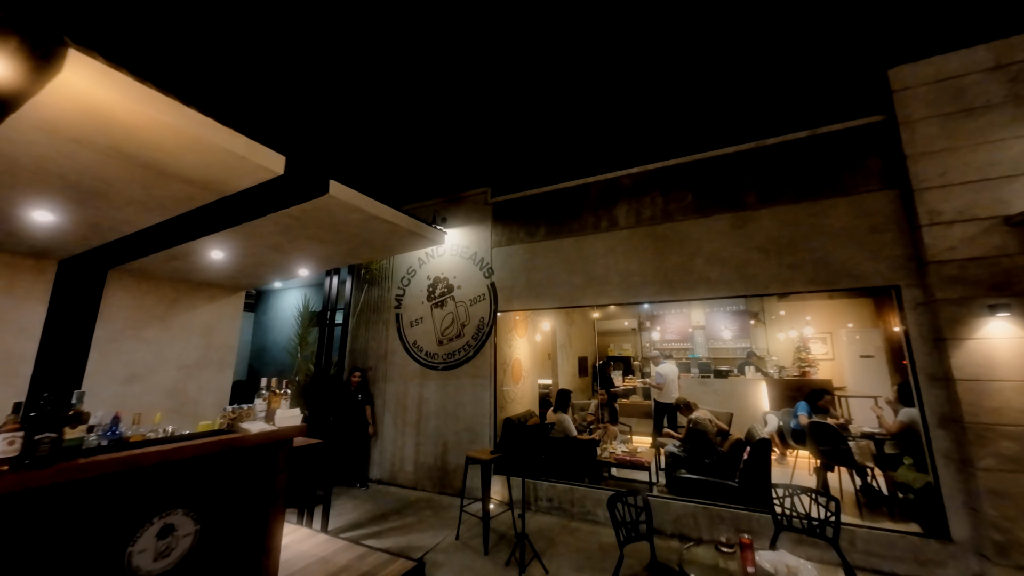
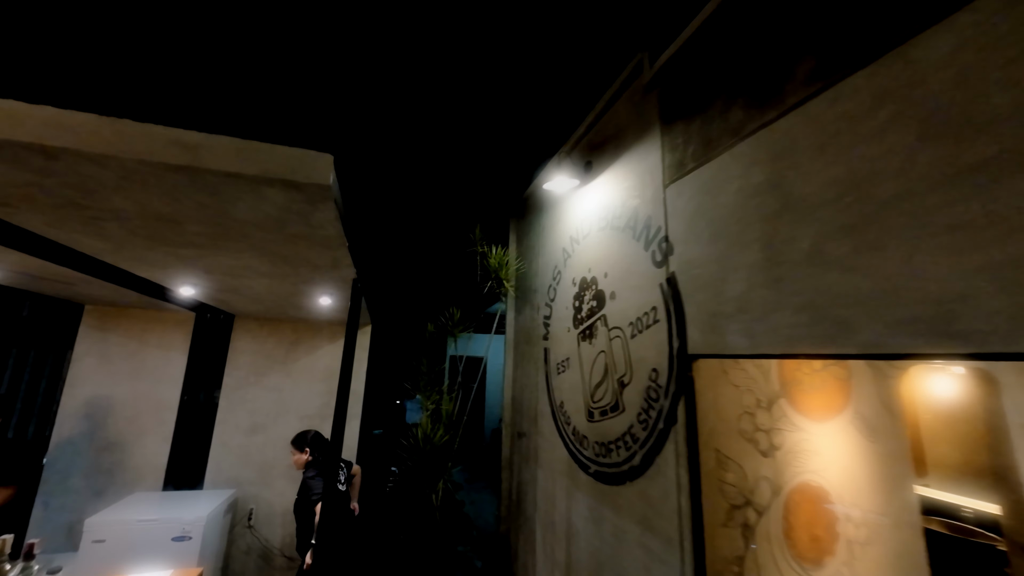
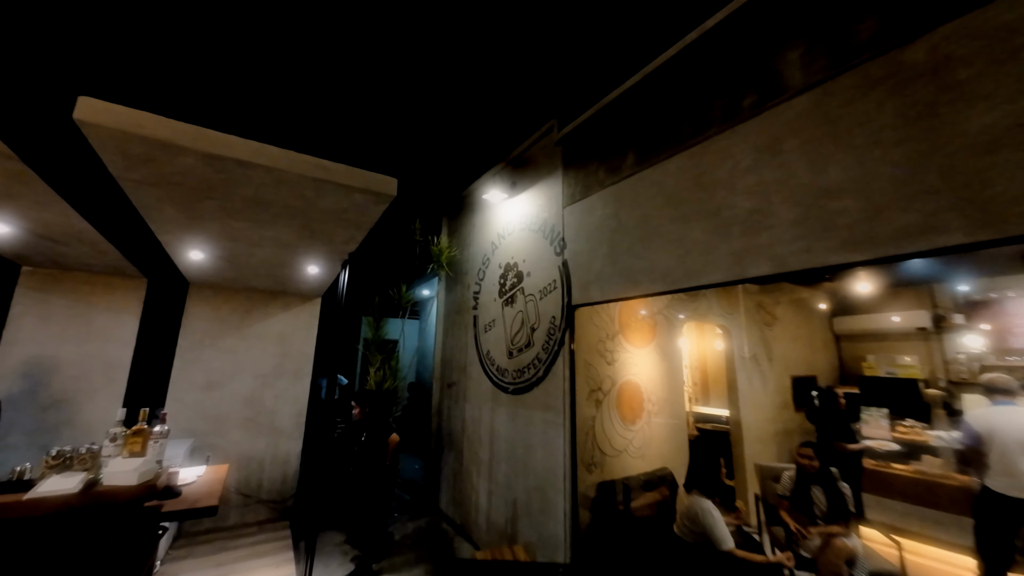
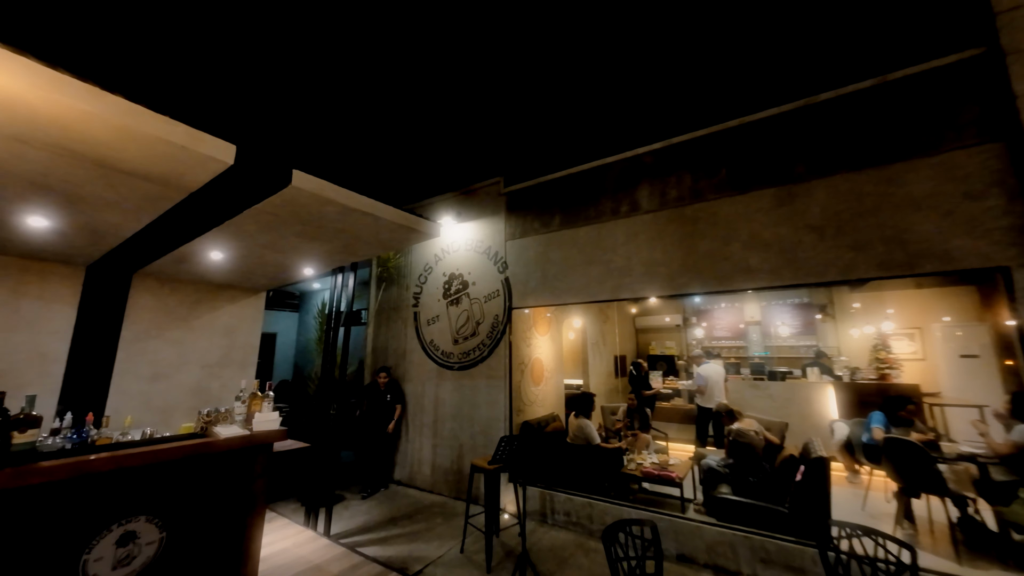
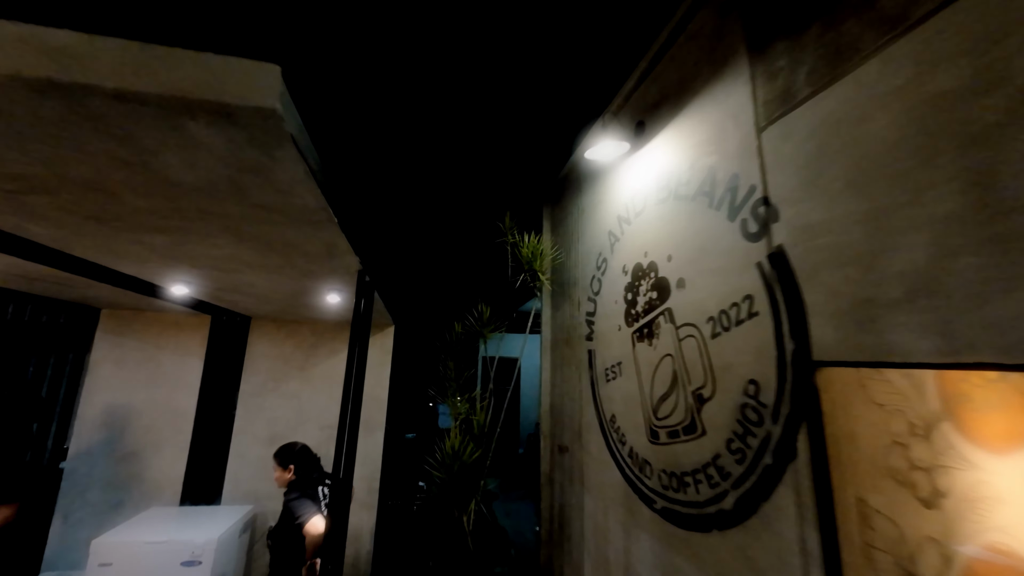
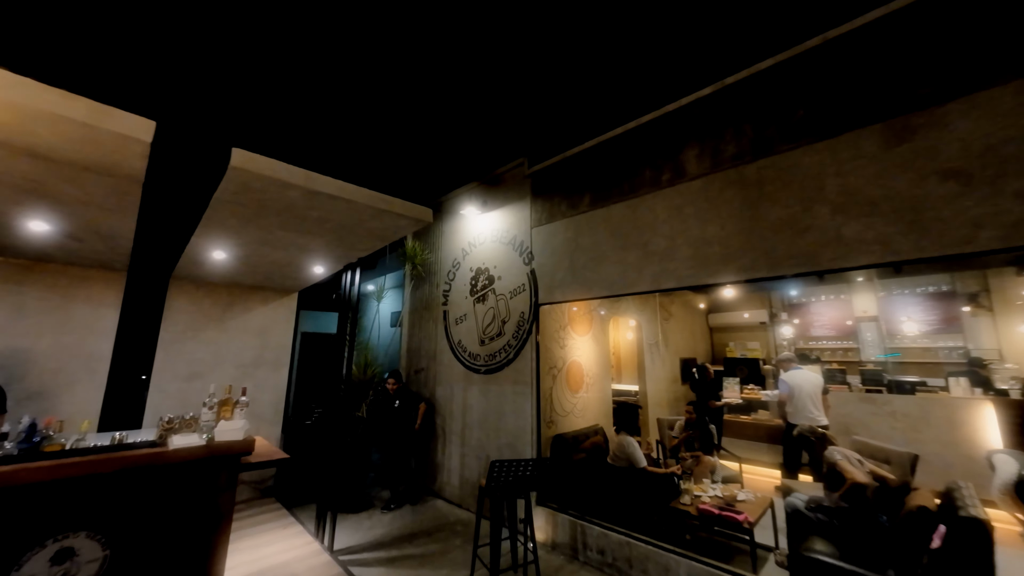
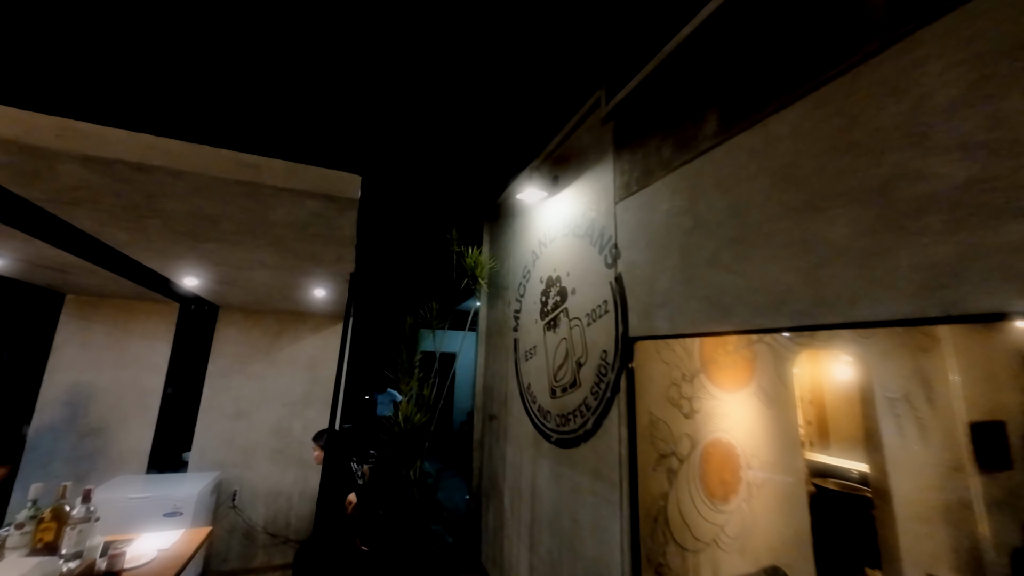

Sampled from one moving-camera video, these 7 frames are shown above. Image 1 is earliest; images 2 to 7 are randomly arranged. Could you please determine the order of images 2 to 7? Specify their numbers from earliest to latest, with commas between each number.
4, 6, 3, 7, 2, 5
